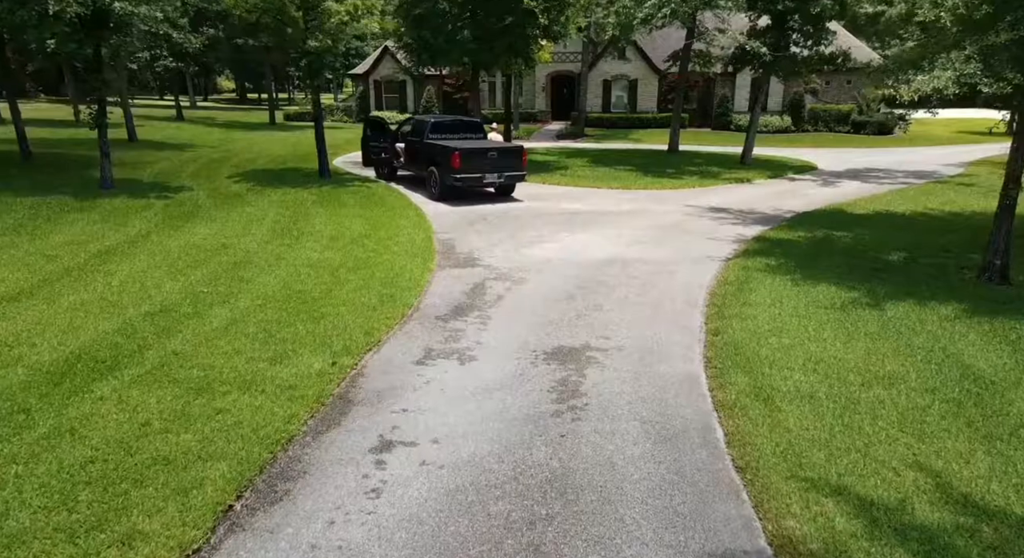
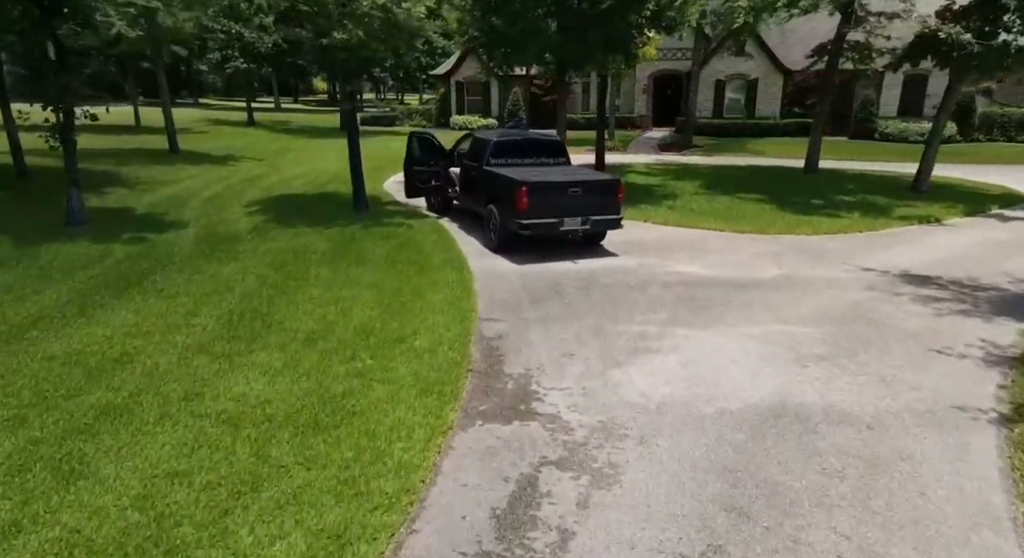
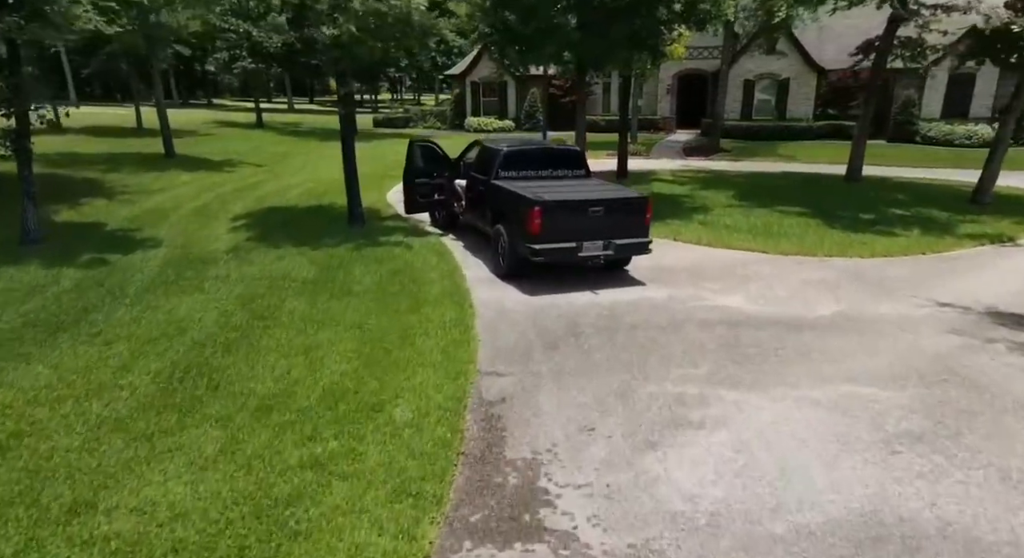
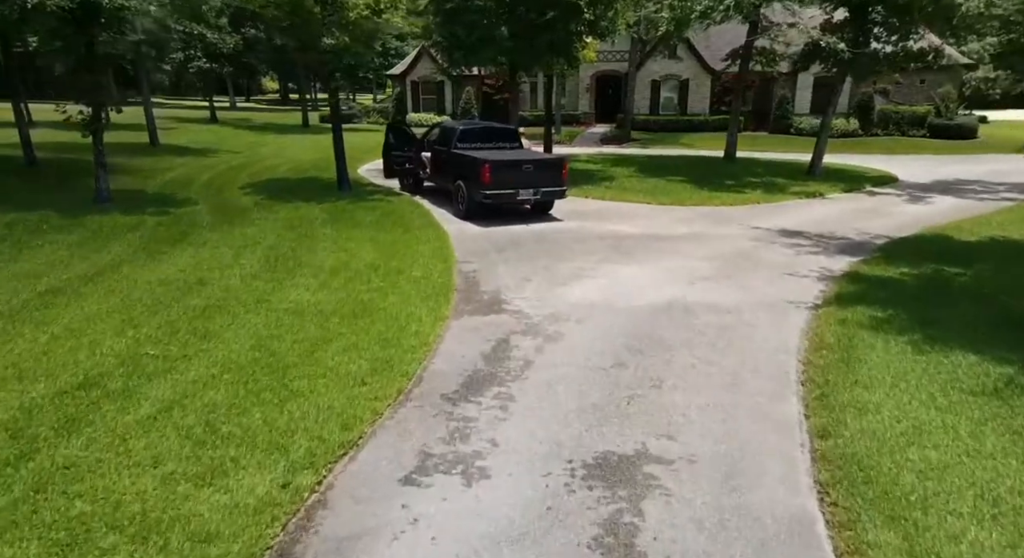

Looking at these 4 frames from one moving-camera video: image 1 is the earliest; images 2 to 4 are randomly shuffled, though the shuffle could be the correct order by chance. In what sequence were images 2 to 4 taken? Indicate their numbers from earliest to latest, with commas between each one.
4, 2, 3
